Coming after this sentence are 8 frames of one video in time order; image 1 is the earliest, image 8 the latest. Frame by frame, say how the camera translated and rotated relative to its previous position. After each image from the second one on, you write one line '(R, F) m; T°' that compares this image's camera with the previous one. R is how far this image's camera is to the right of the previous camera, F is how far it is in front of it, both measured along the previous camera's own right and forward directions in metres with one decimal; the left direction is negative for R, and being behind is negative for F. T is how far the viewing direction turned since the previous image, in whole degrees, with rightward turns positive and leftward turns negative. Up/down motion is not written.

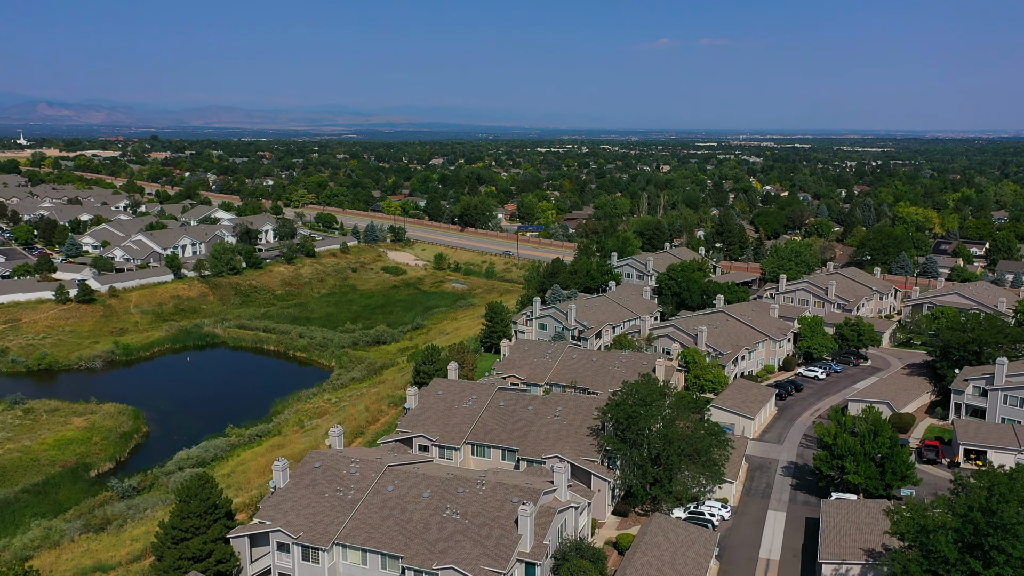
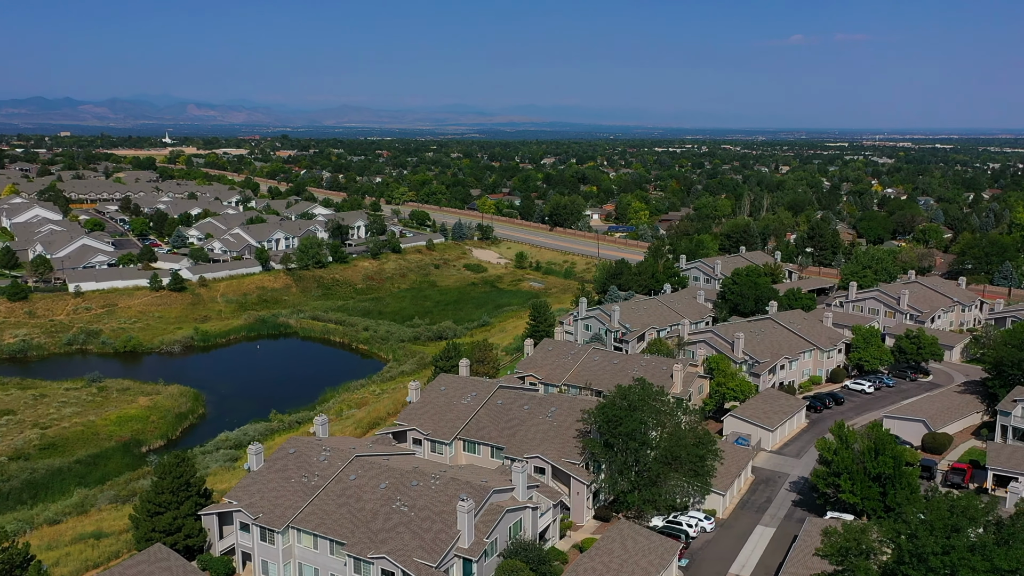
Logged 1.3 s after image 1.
(+3.9, +0.2) m; -8°
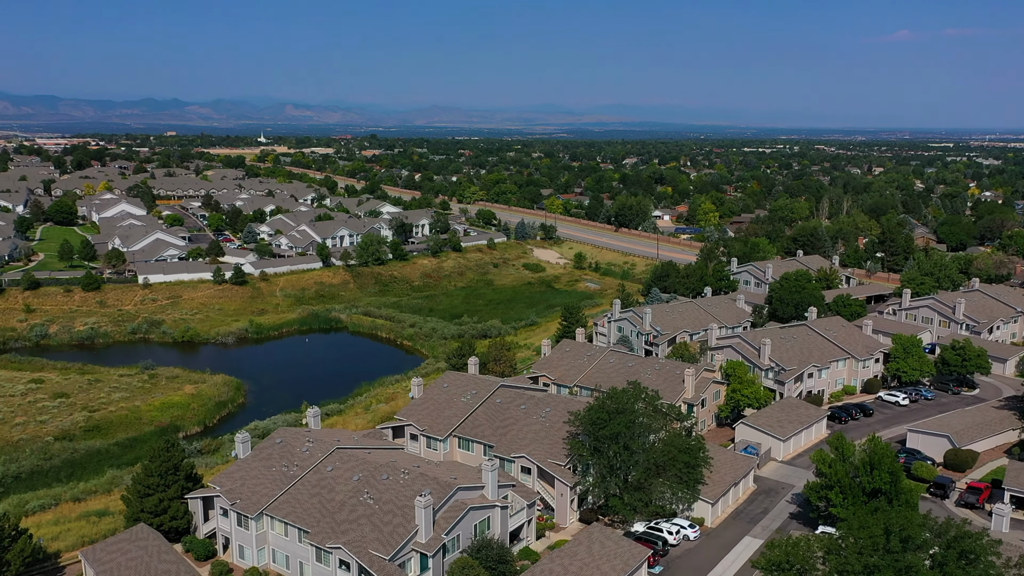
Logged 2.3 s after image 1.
(+2.8, +0.1) m; -6°
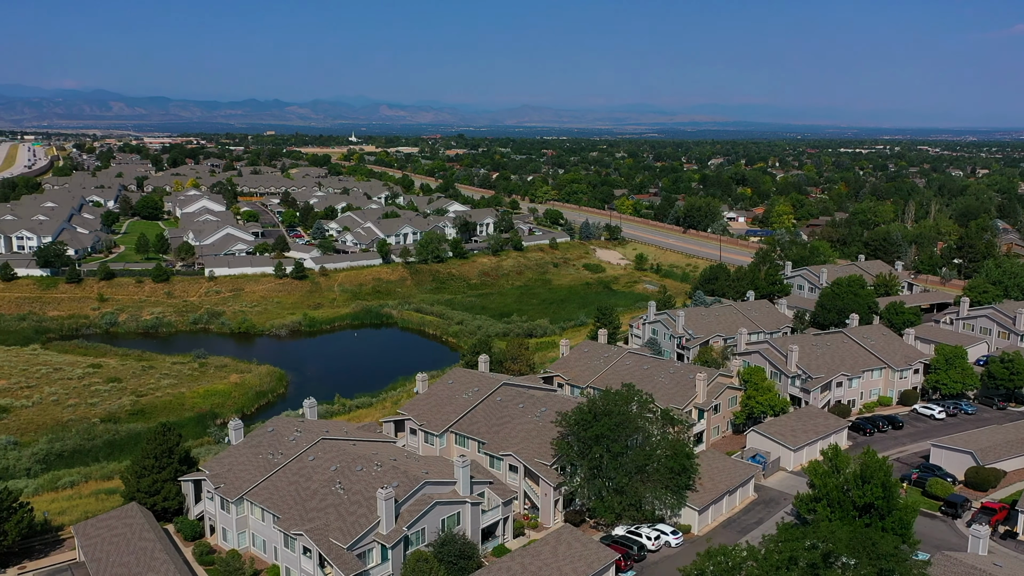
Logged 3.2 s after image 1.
(+2.8, +0.1) m; -6°
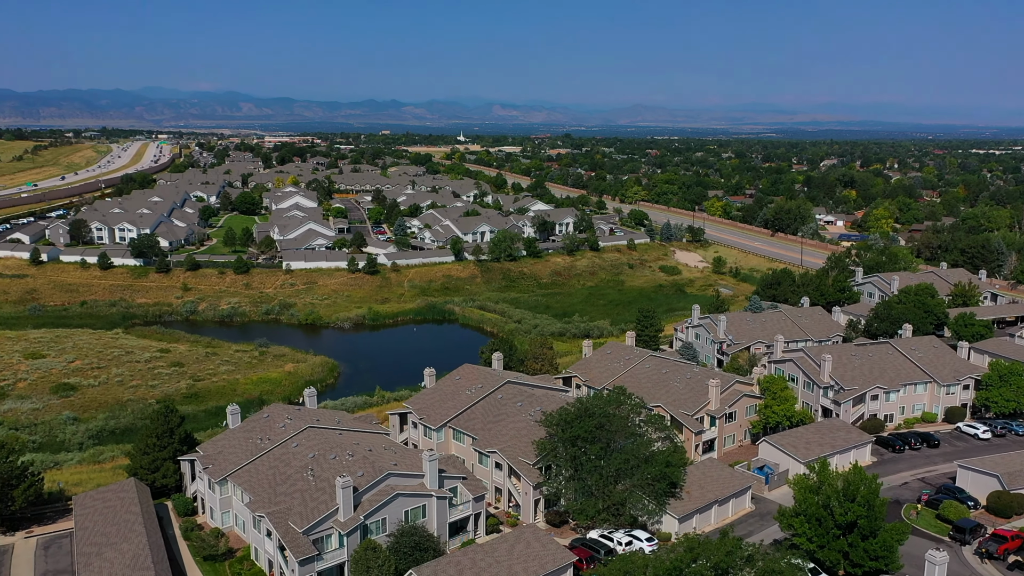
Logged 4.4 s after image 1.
(+3.5, +0.1) m; -7°
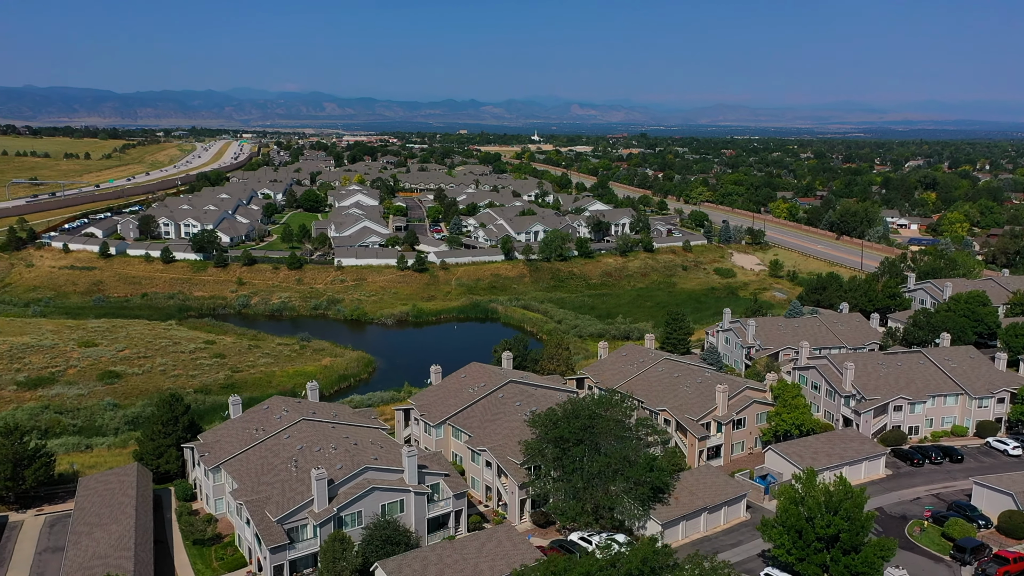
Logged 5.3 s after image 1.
(+2.5, 0.0) m; -5°
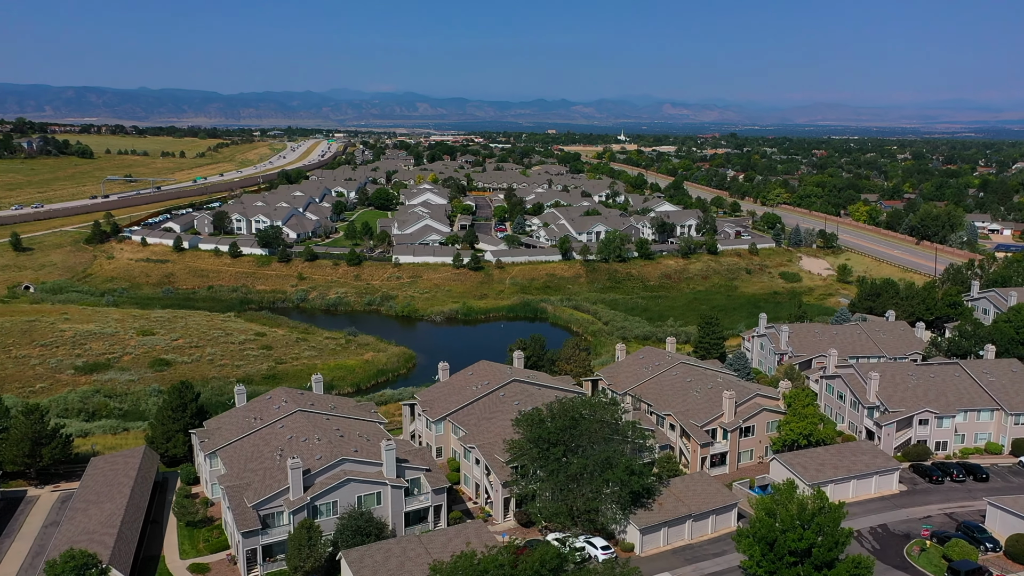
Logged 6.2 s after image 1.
(+2.8, 0.0) m; -6°
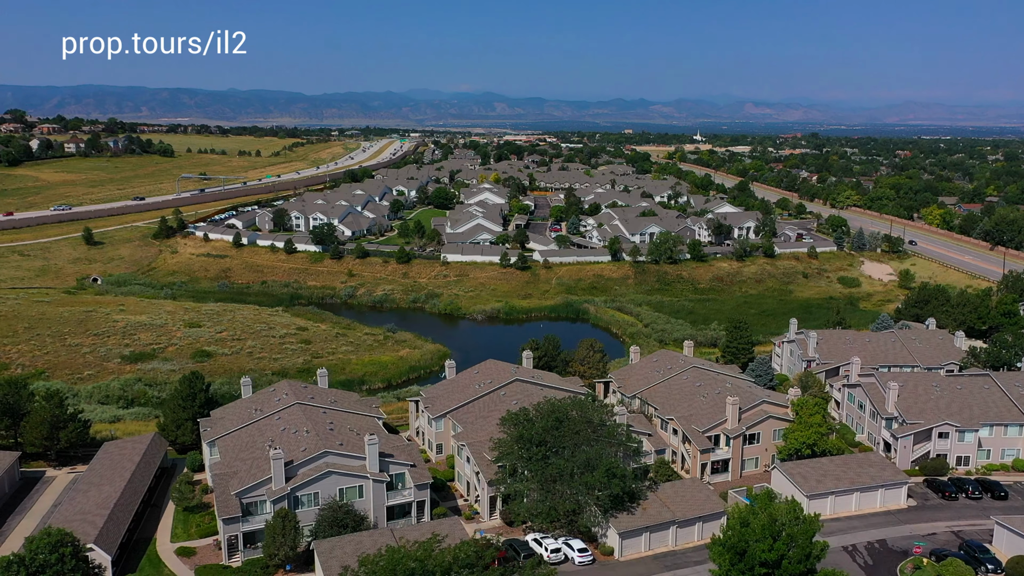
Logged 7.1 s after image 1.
(+2.5, 0.0) m; -5°
